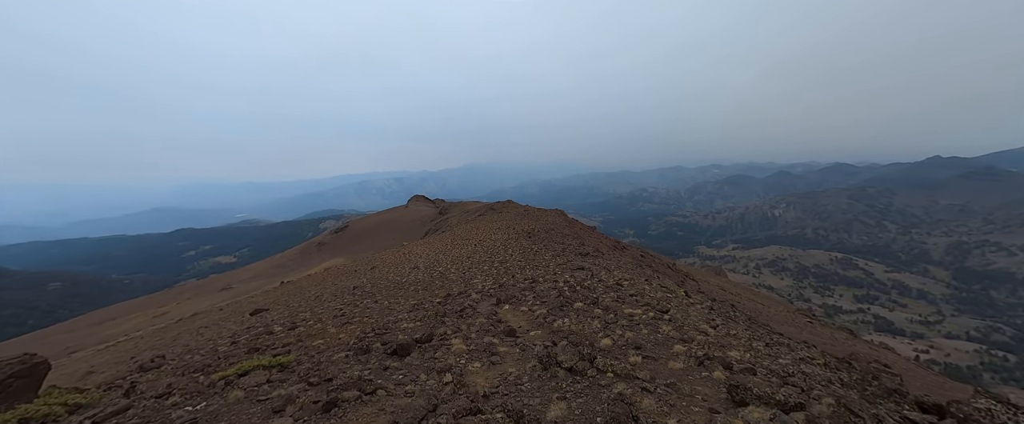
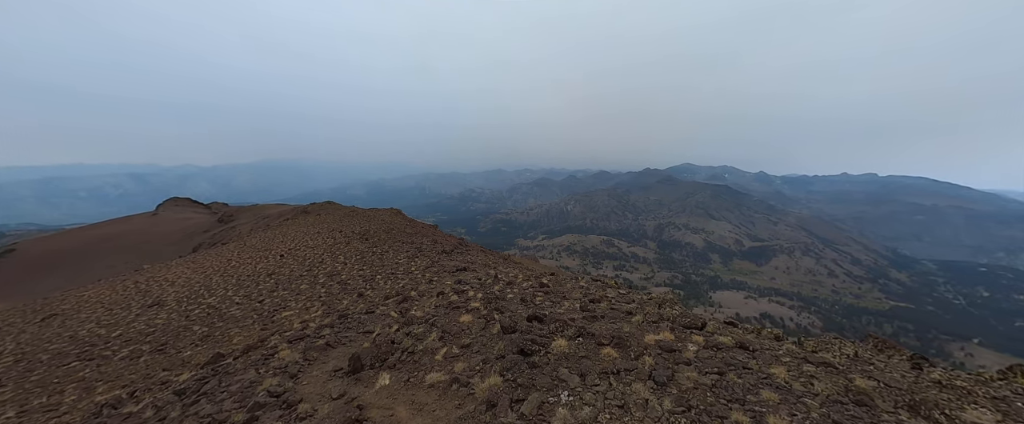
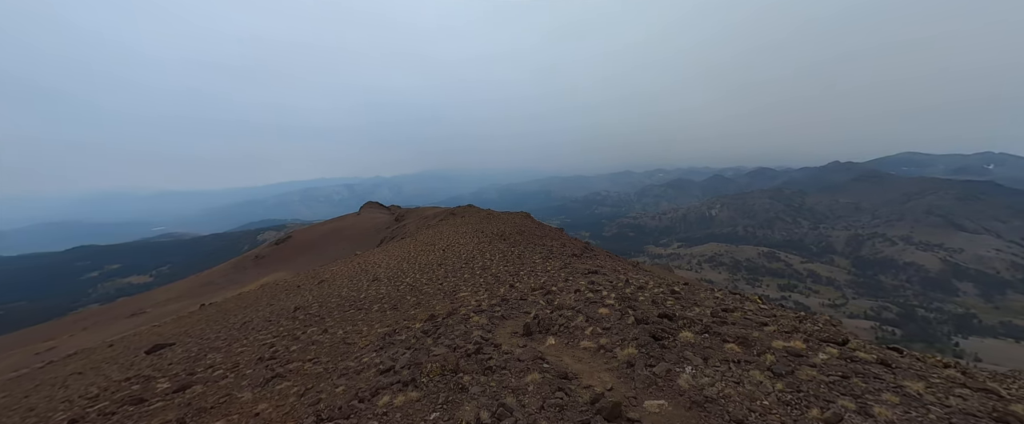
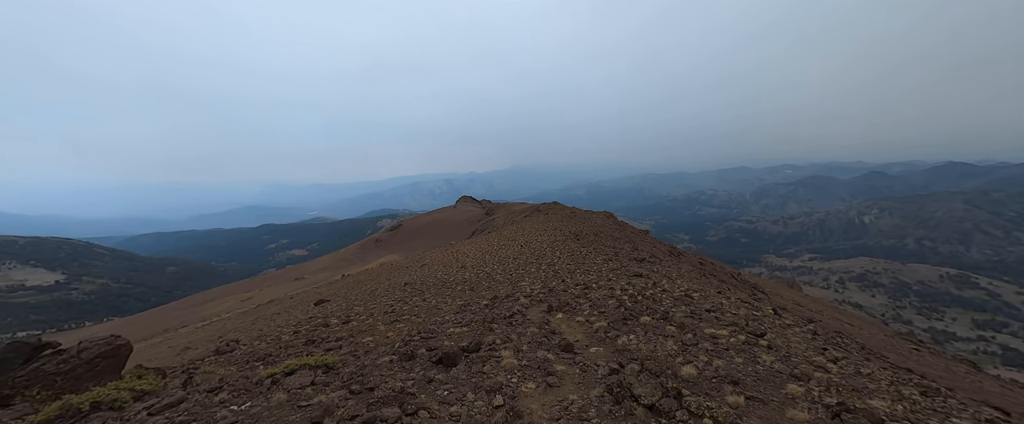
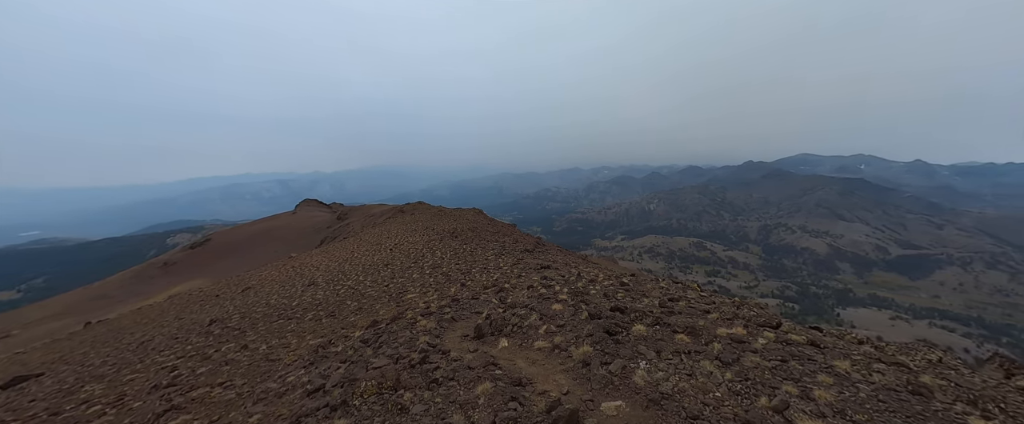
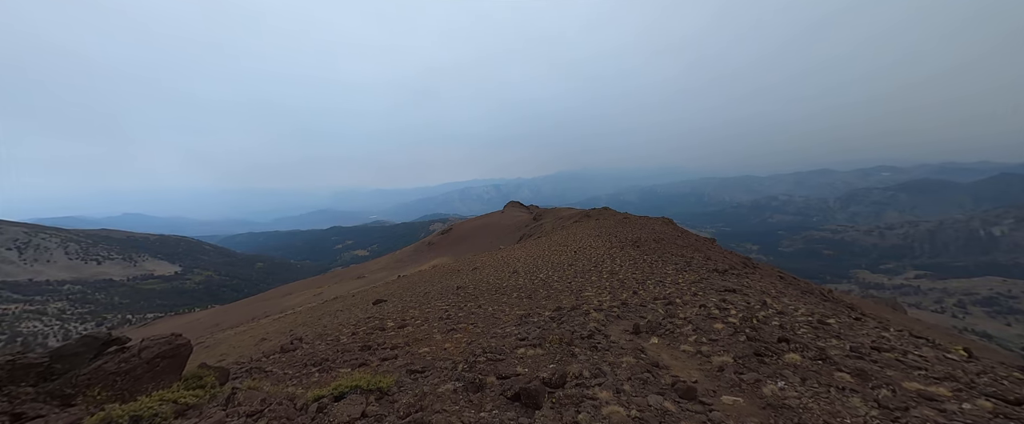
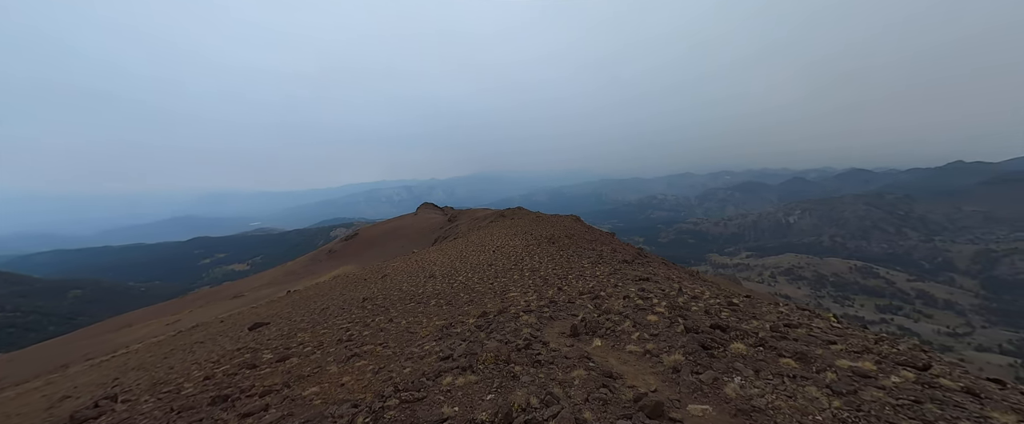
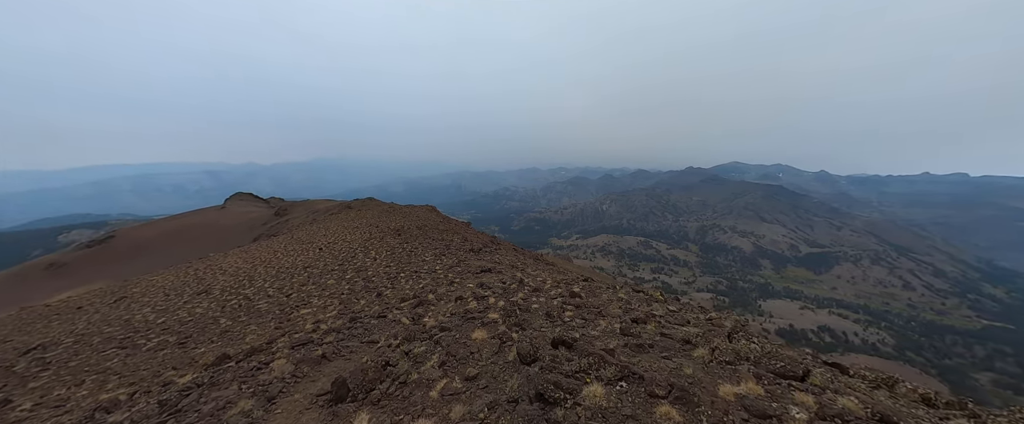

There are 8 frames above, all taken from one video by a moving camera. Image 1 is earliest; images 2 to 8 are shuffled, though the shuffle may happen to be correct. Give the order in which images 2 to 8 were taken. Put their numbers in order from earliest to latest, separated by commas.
4, 6, 7, 3, 5, 2, 8
